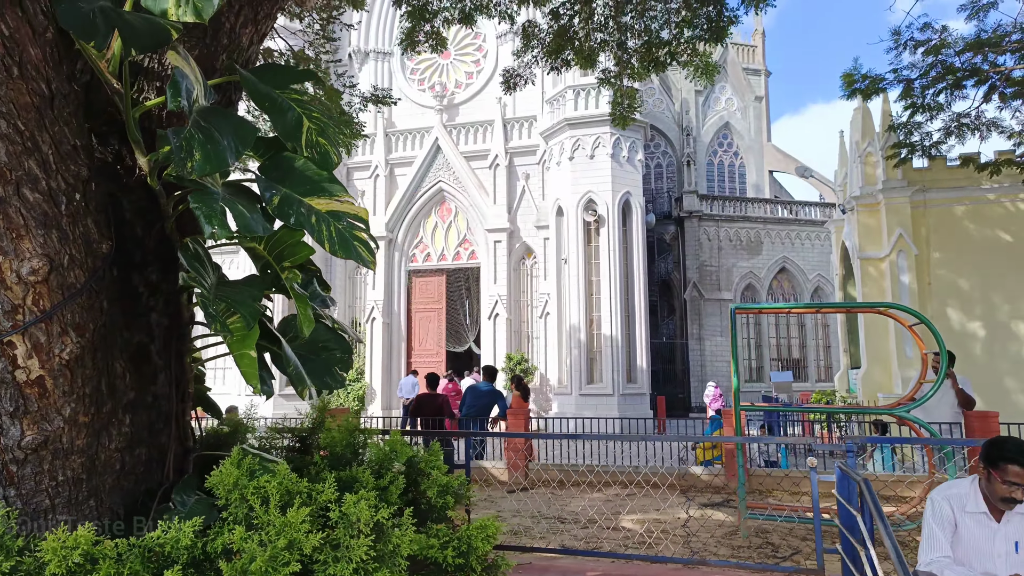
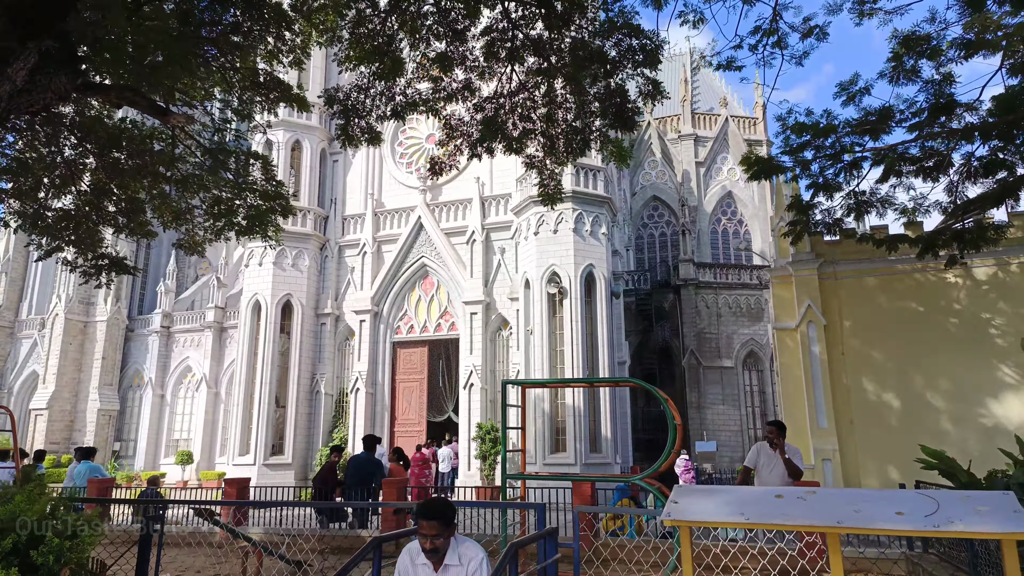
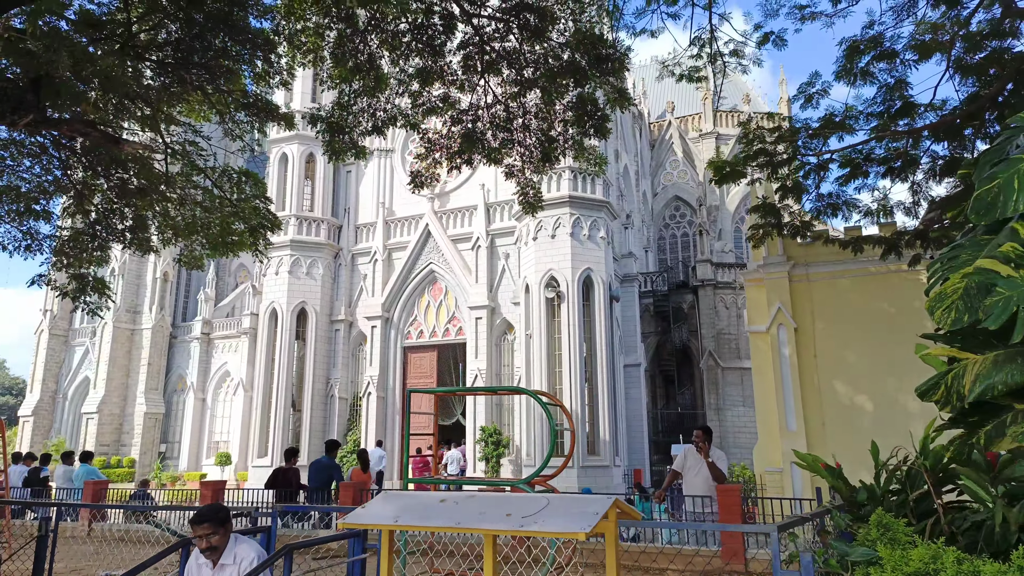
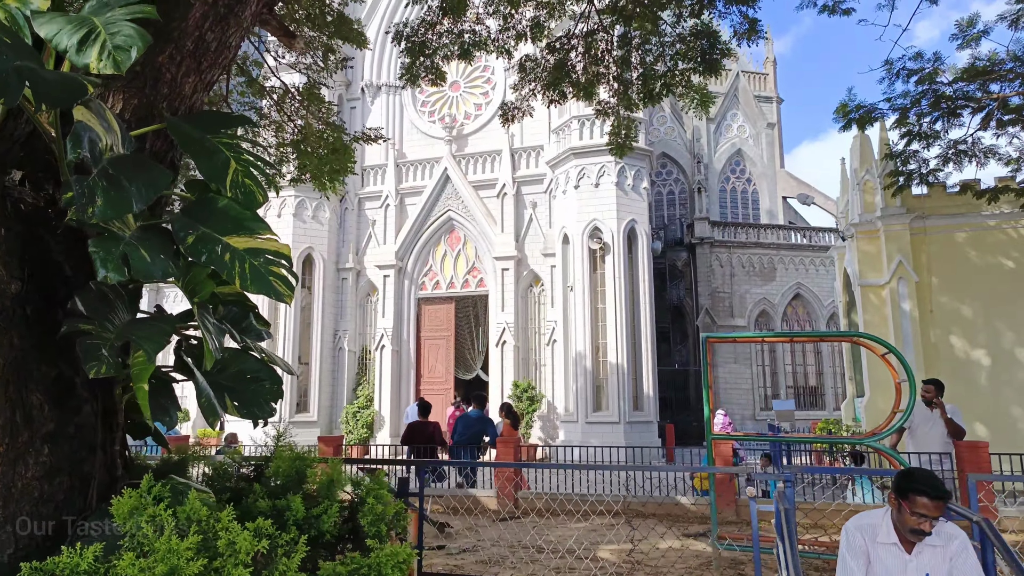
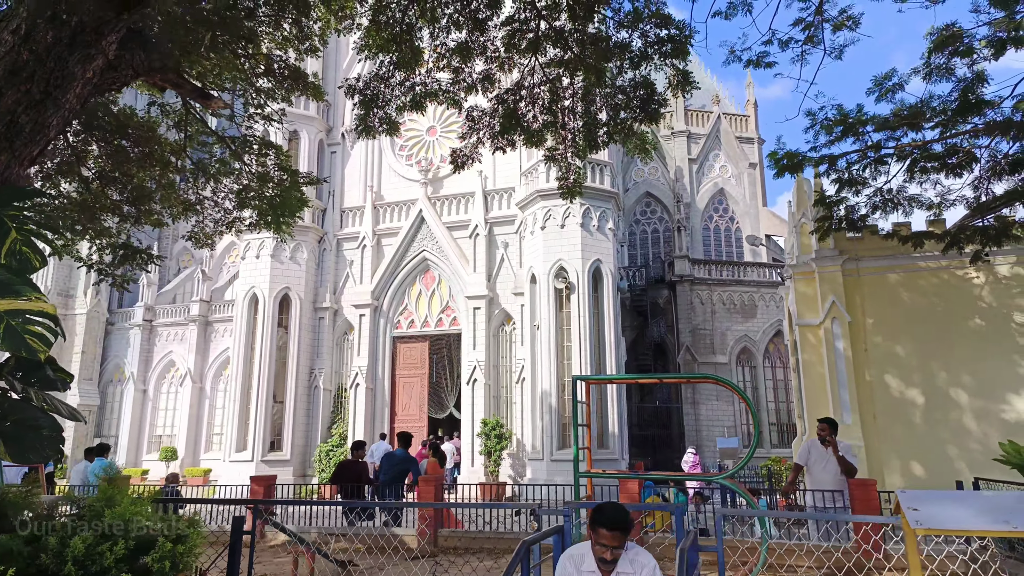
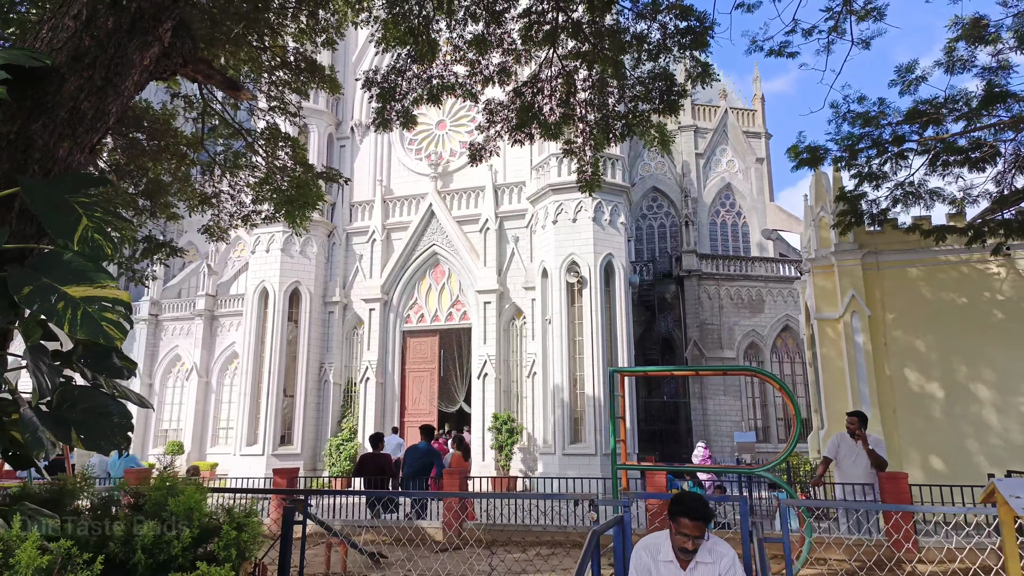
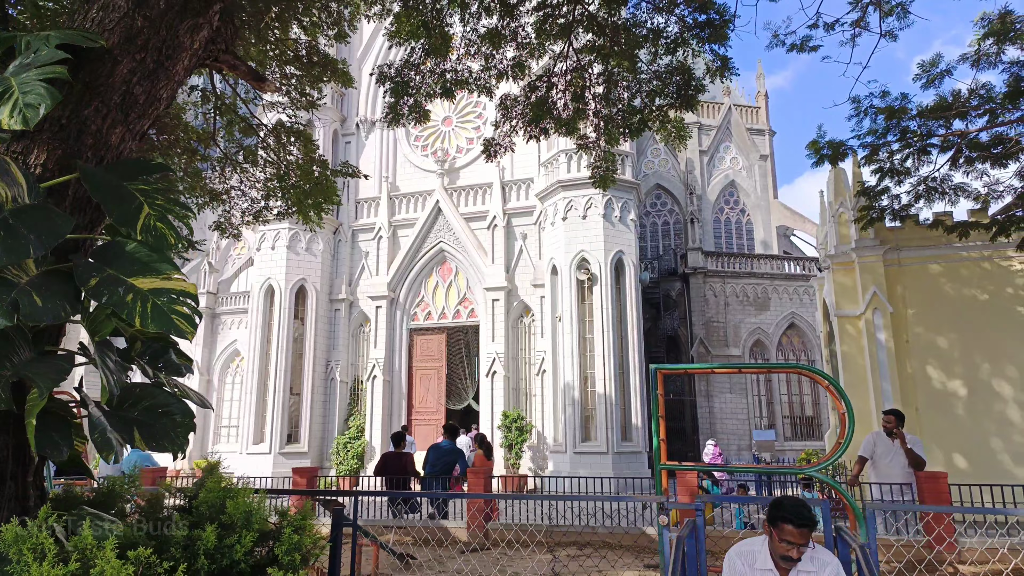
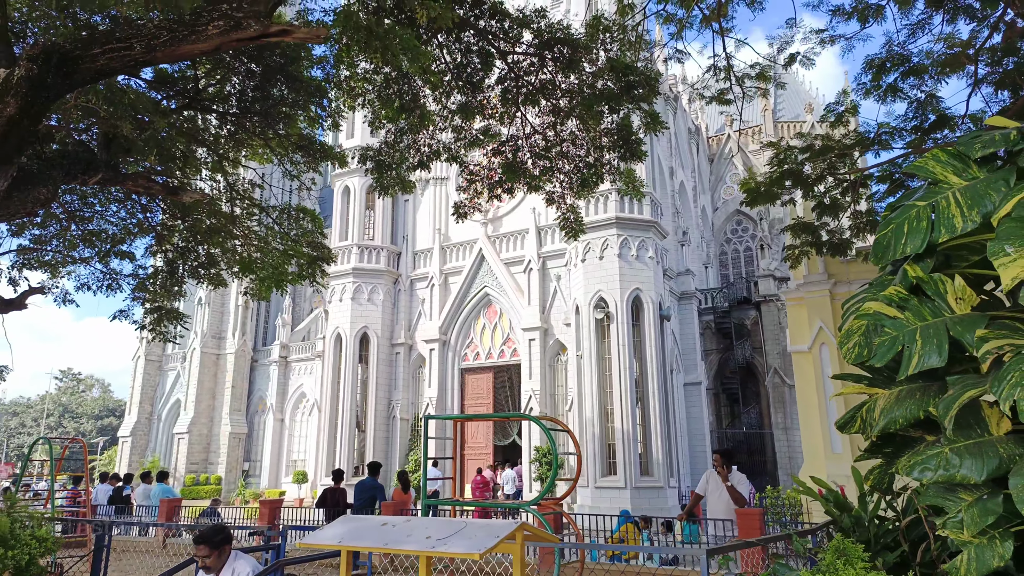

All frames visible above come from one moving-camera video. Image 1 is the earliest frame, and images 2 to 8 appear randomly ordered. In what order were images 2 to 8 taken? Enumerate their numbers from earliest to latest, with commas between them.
4, 7, 6, 5, 2, 3, 8
